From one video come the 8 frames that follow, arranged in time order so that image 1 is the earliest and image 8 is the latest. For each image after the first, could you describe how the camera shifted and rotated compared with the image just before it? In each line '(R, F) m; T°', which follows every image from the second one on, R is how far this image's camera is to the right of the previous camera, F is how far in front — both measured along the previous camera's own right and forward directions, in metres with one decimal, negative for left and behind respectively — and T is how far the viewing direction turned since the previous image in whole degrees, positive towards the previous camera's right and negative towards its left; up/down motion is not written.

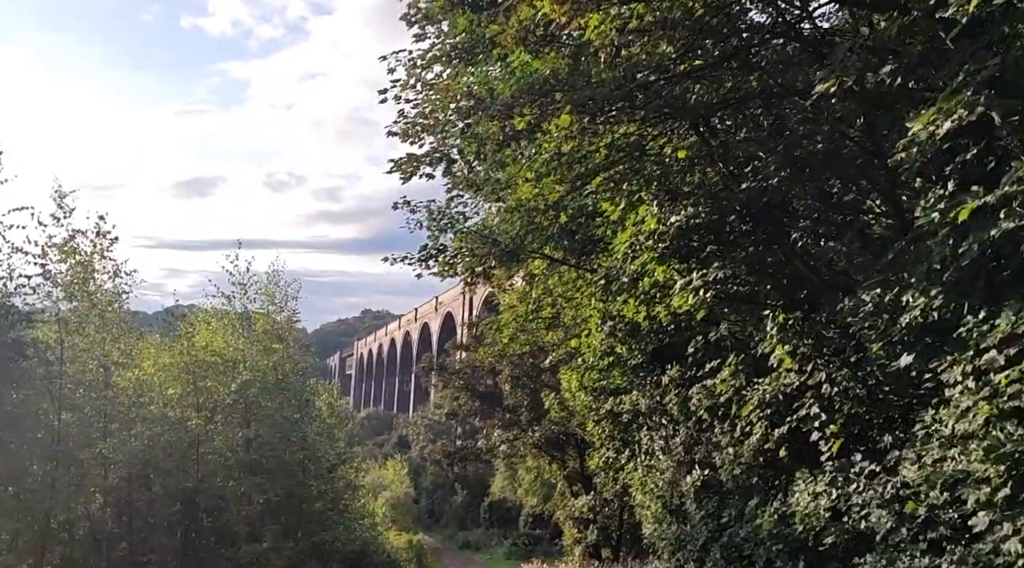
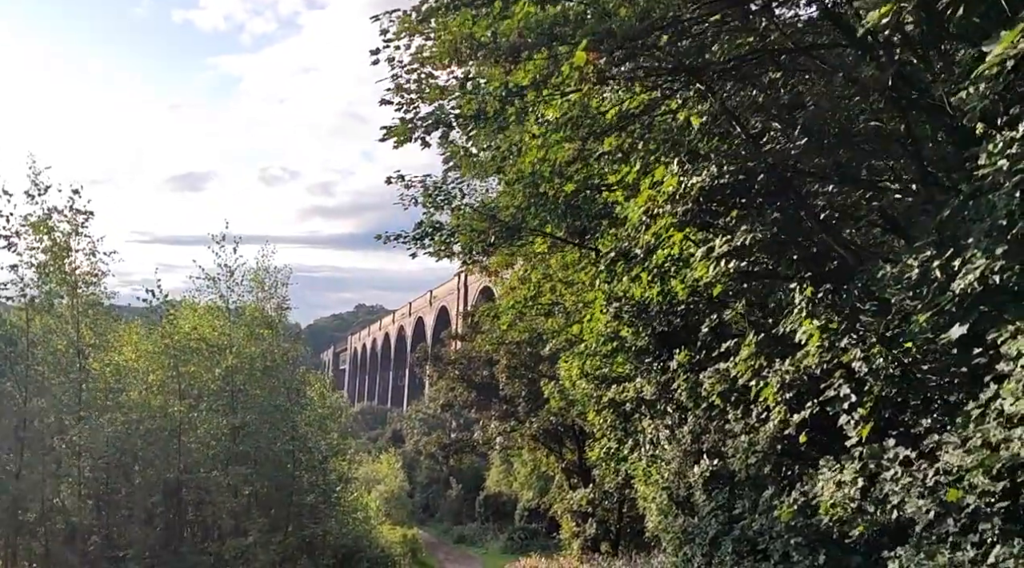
(-0.1, +0.6) m; 0°
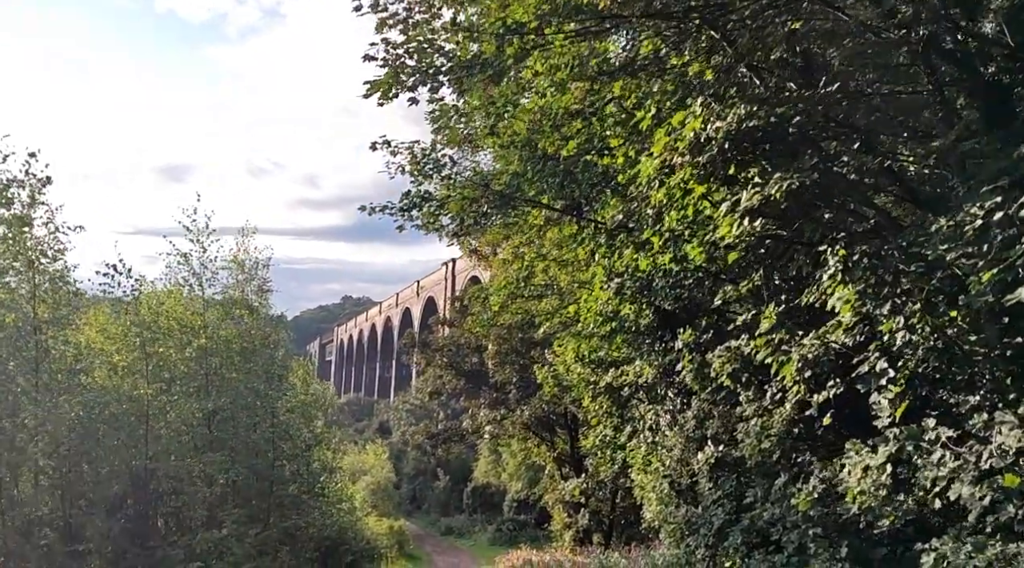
(-0.1, +0.7) m; +1°
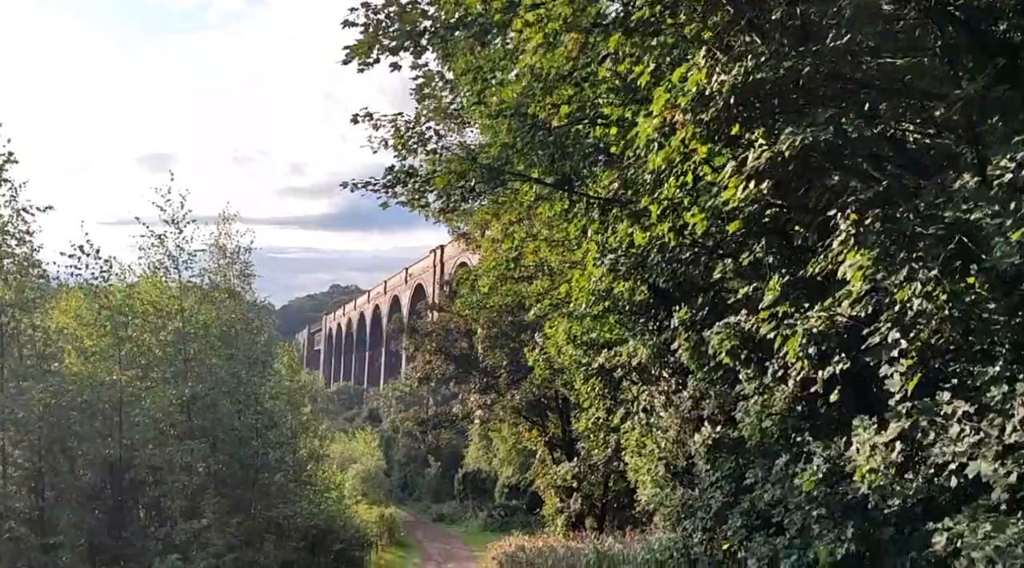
(0.0, +0.4) m; +1°
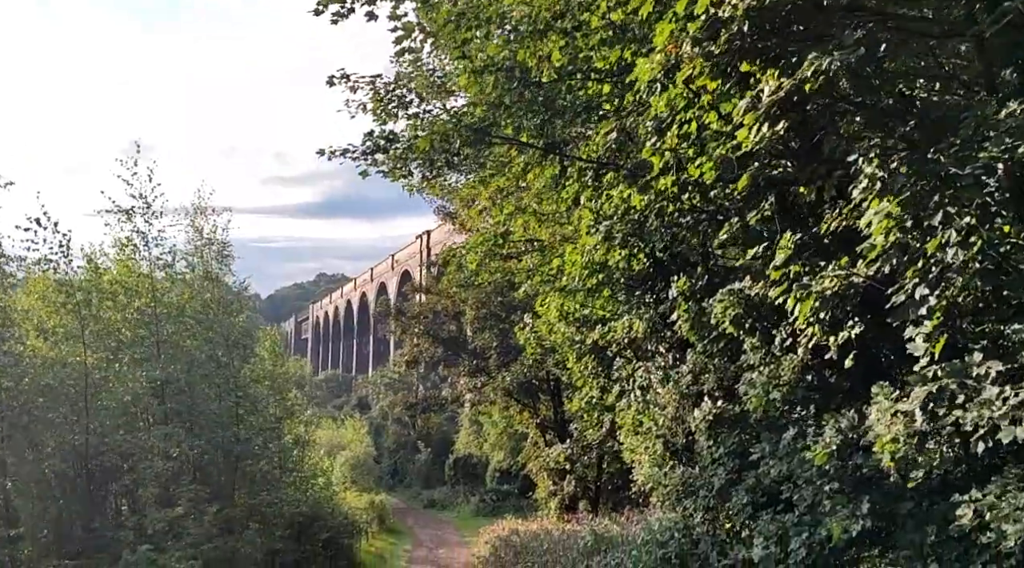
(0.0, +0.5) m; +1°
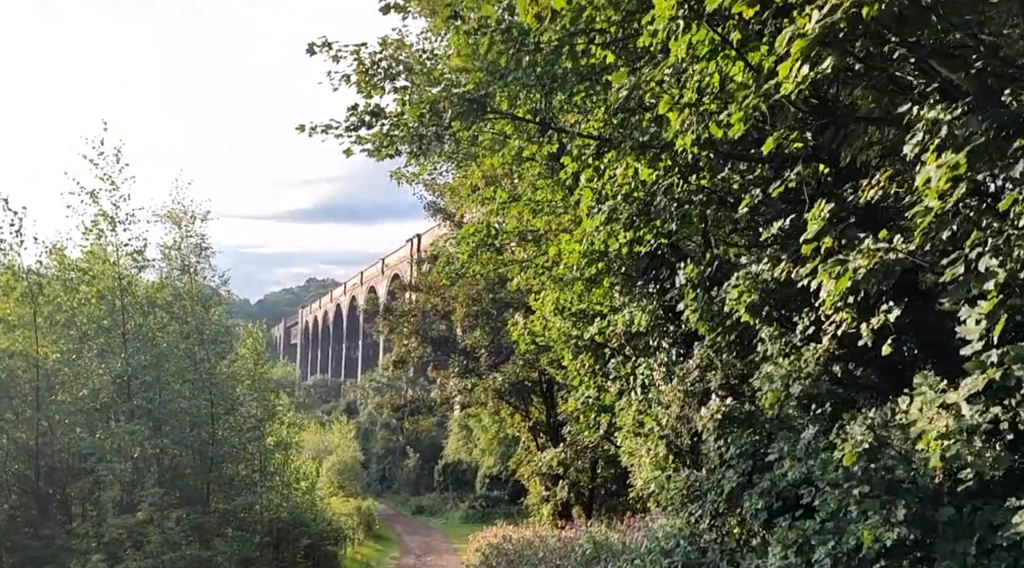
(0.0, +0.7) m; +1°
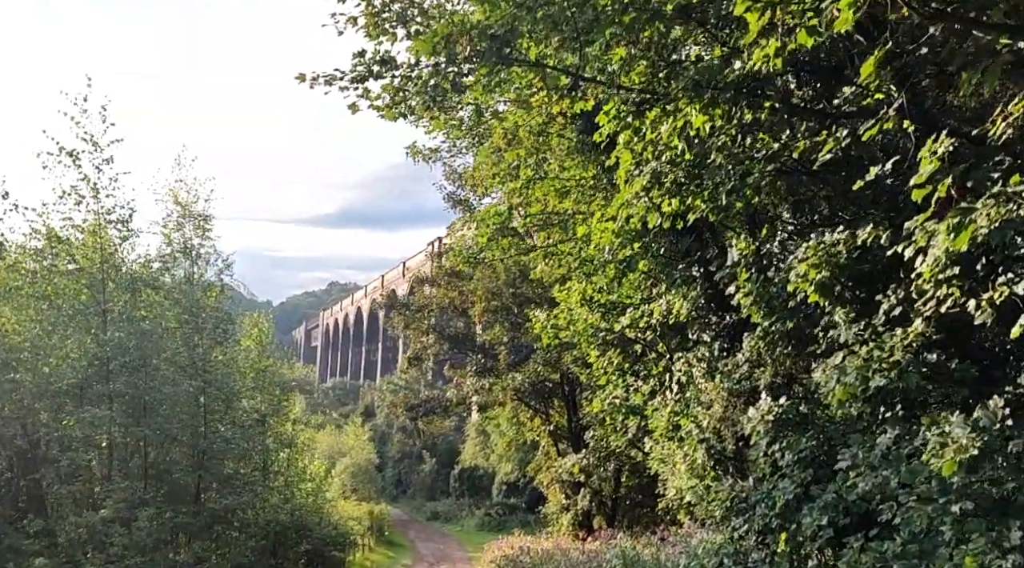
(0.0, +1.2) m; -1°
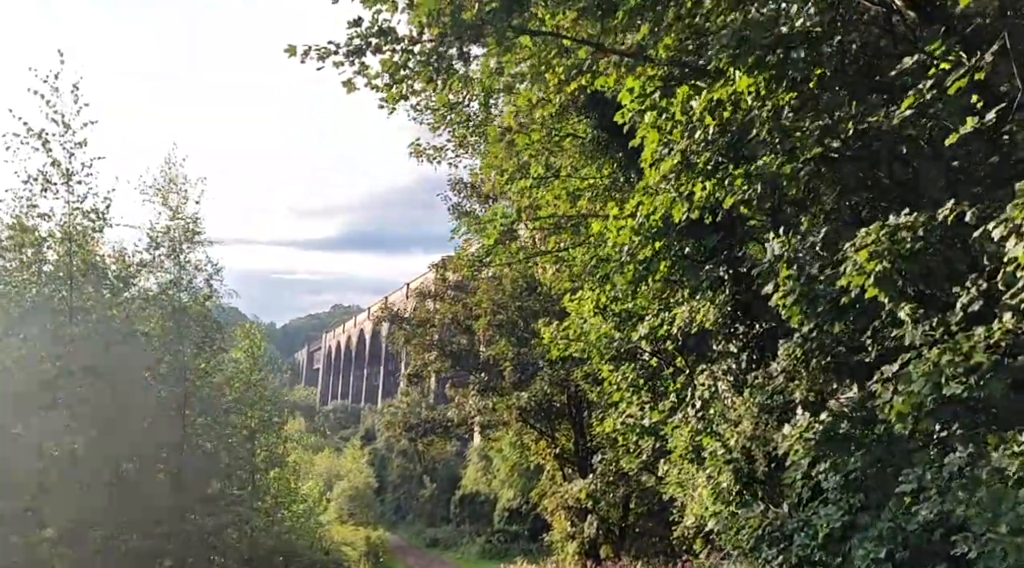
(0.0, +0.9) m; 0°
